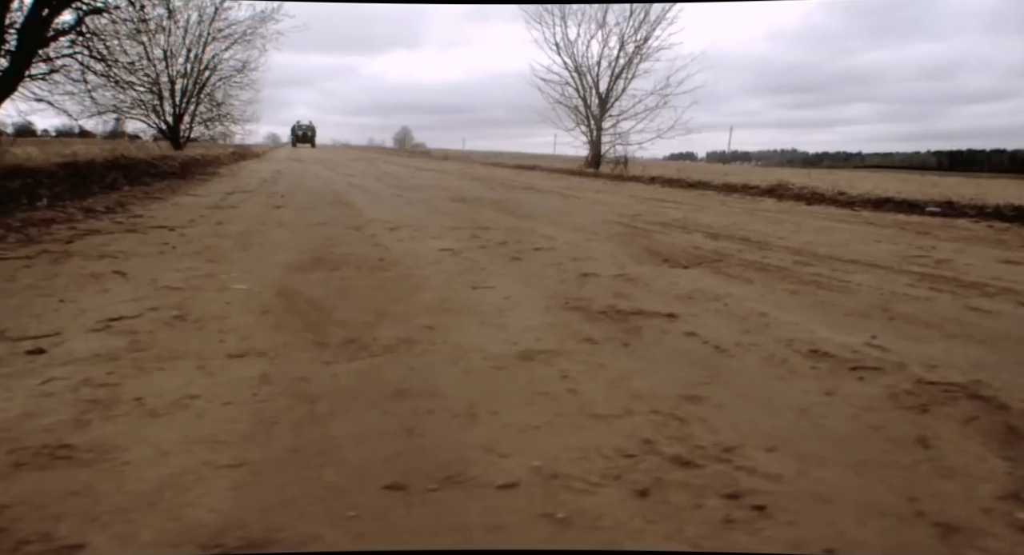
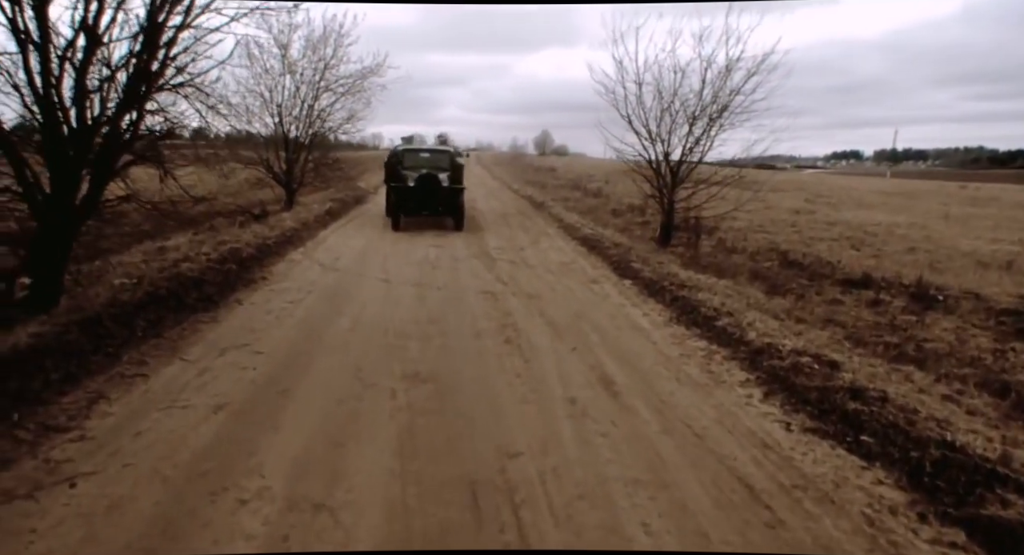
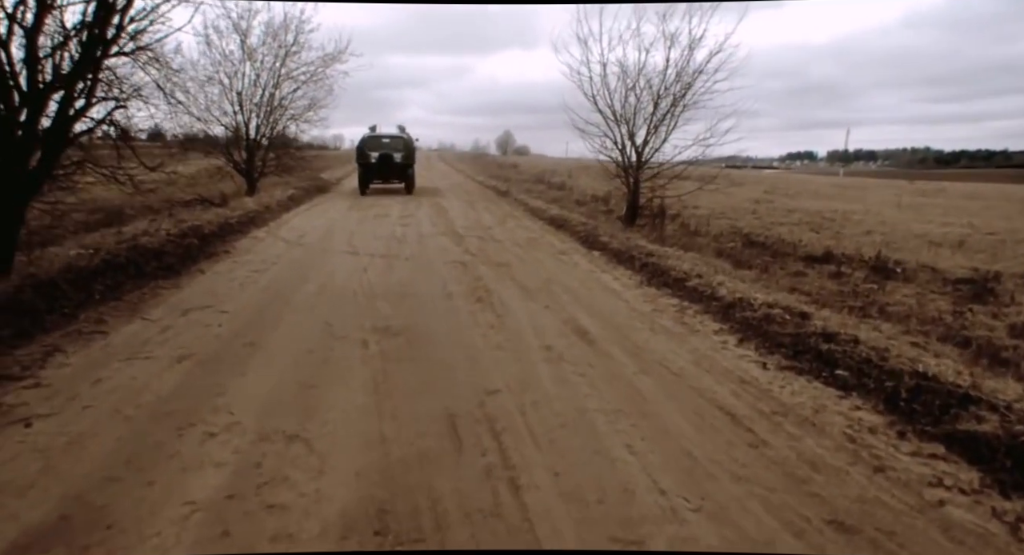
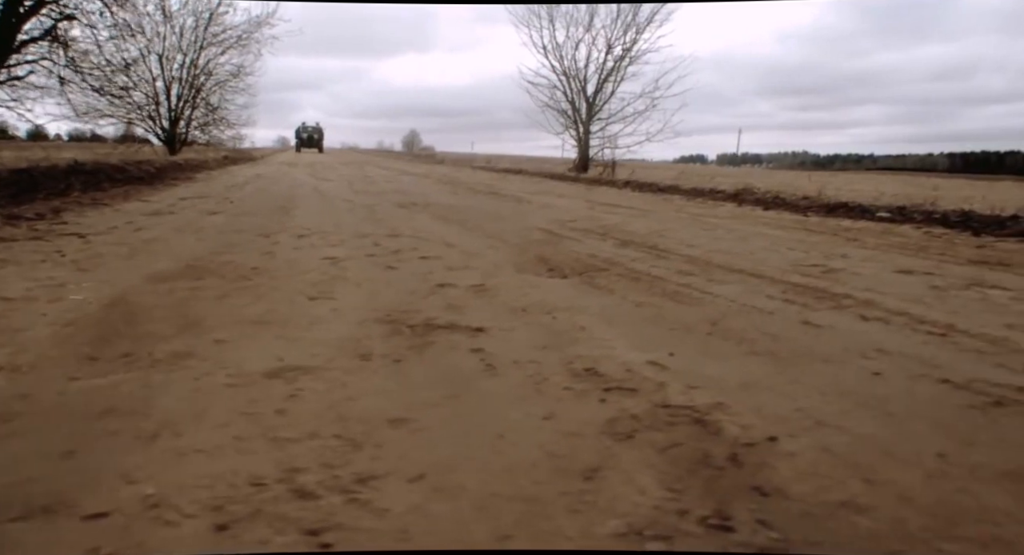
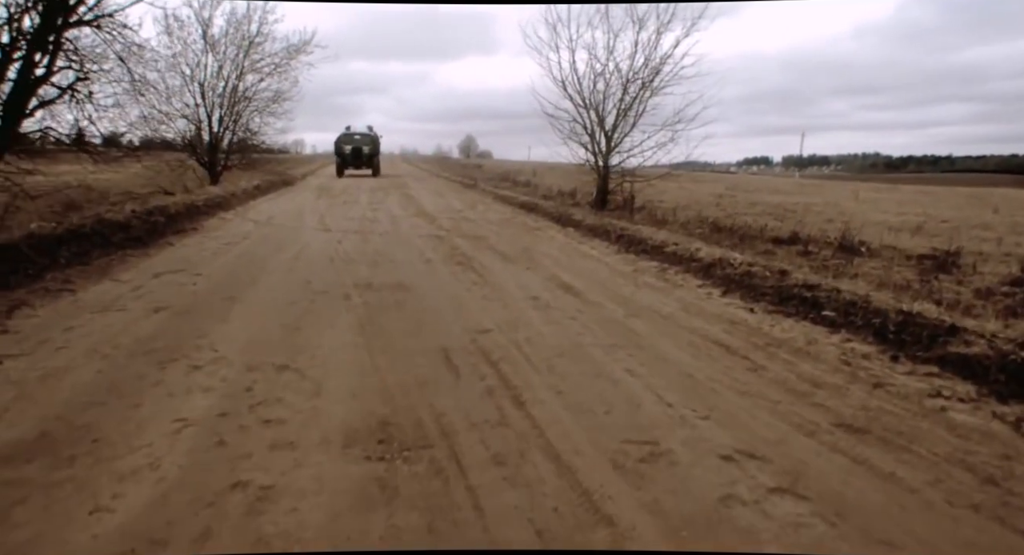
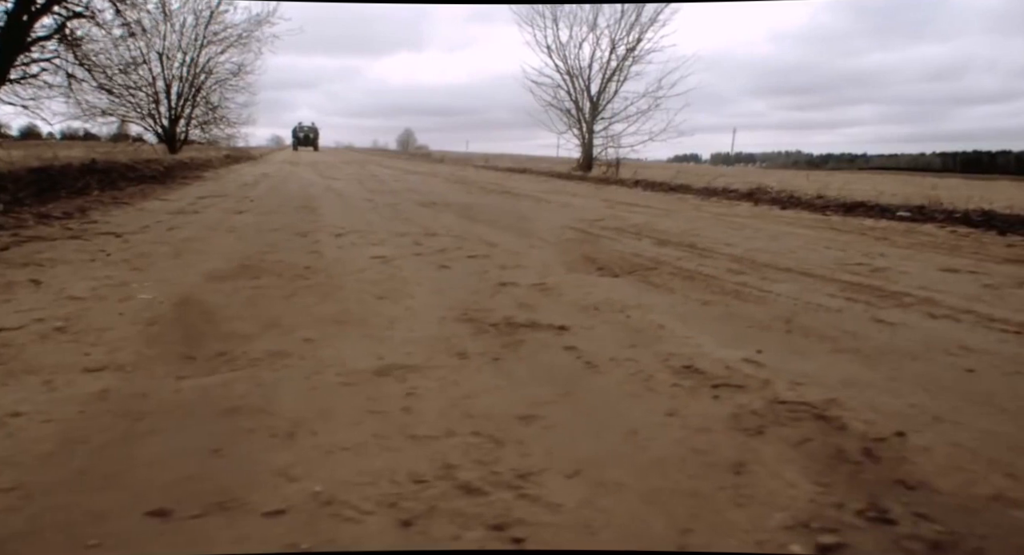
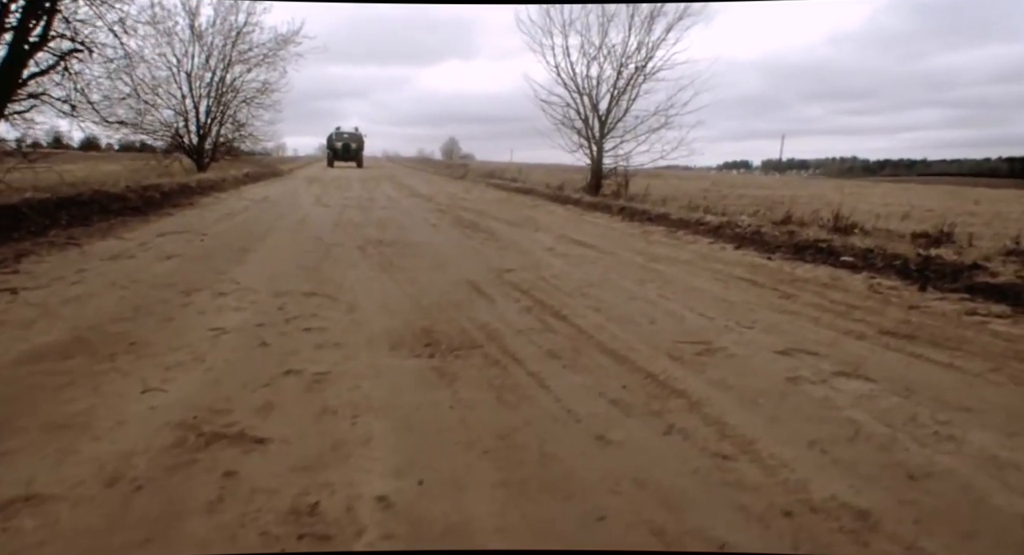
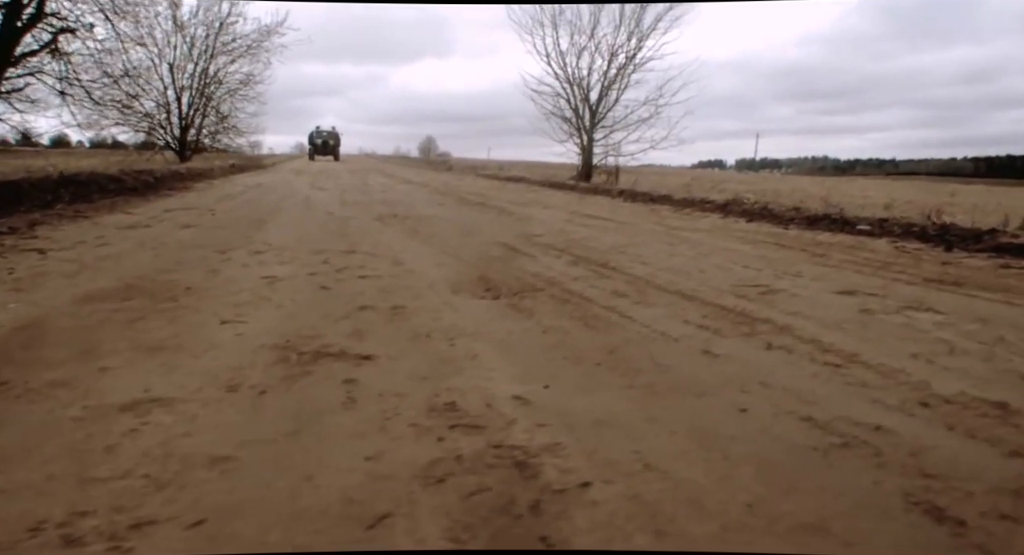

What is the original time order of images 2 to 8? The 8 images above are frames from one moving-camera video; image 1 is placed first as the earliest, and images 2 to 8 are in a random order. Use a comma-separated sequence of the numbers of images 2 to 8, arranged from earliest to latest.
6, 4, 8, 7, 5, 3, 2
